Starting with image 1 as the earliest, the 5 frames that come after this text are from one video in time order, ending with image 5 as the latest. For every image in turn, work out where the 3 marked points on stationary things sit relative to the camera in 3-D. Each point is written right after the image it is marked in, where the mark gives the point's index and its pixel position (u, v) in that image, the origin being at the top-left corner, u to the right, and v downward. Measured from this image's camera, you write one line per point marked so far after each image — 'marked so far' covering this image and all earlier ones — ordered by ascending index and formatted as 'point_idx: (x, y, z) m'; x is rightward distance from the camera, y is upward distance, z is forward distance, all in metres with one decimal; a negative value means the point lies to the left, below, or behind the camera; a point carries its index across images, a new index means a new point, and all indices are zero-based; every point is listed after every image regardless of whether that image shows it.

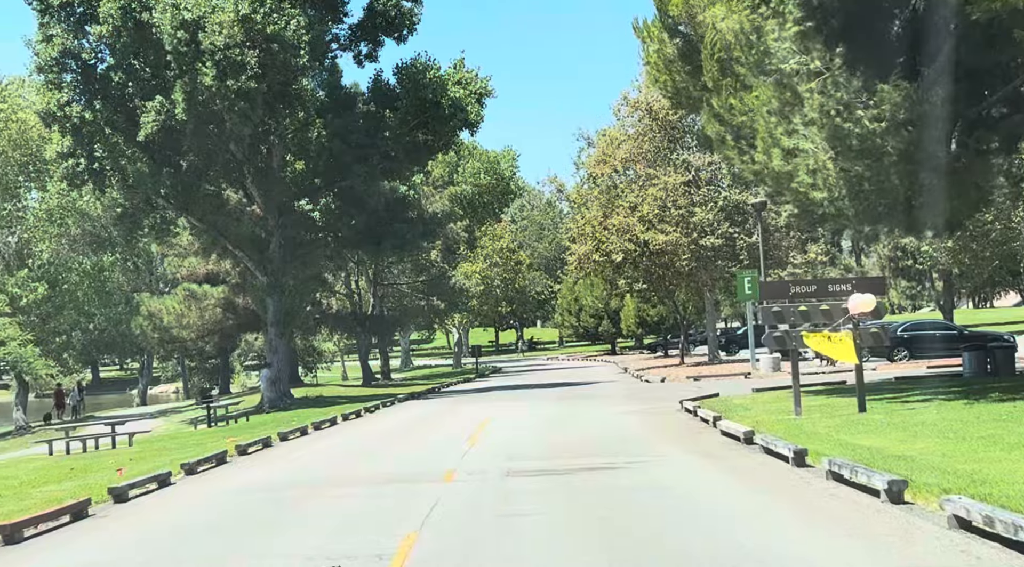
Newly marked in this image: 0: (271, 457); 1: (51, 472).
0: (-3.6, -2.6, +18.3) m
1: (-6.5, -2.7, +17.2) m
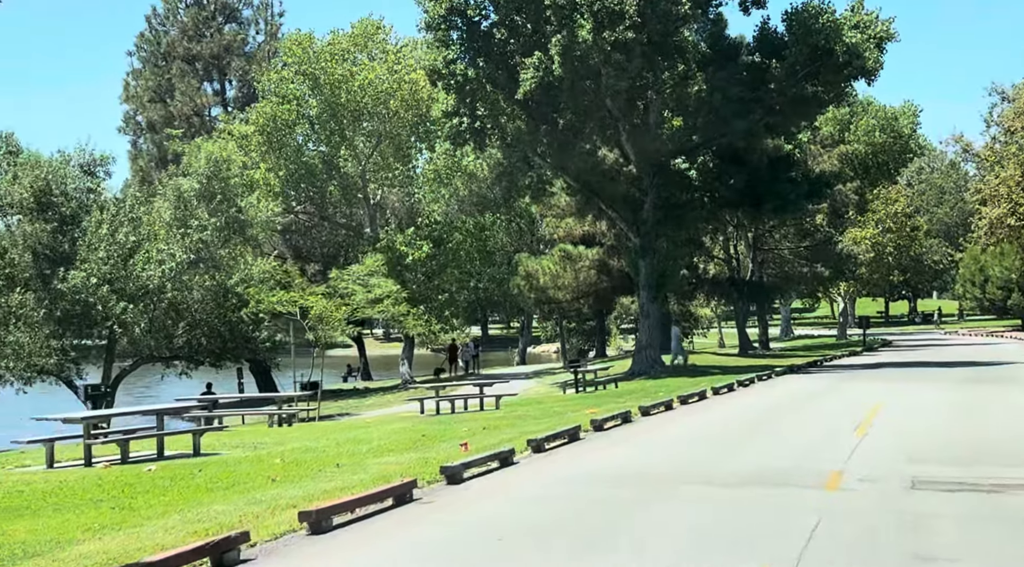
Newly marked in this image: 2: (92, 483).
0: (+1.6, -2.1, +16.8) m
1: (-1.5, -2.1, +16.6) m
2: (-4.3, -2.0, +12.6) m
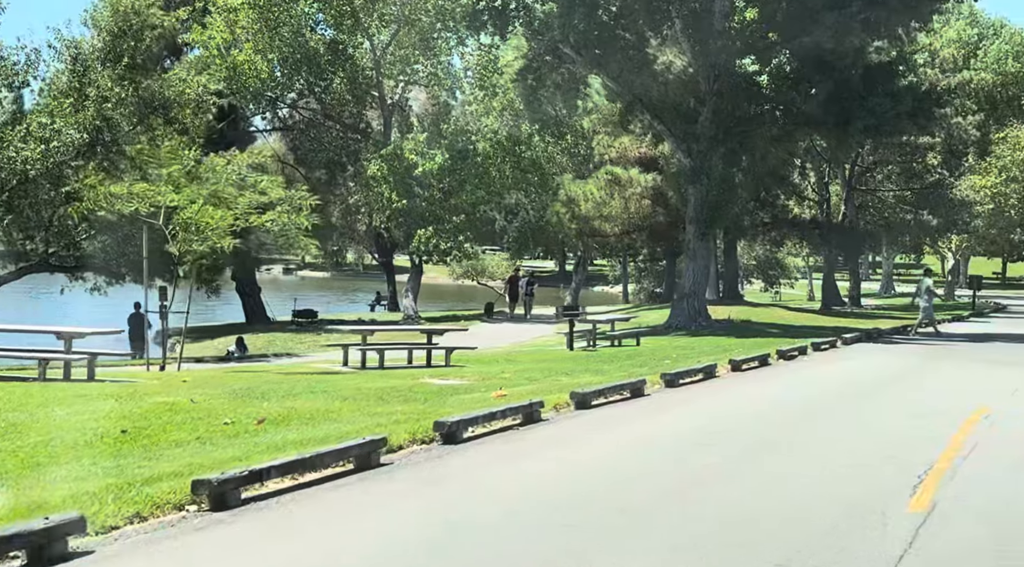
0: (-0.1, -1.3, +9.0) m
1: (-3.2, -1.1, +9.1) m
2: (-6.4, -1.1, +5.4) m
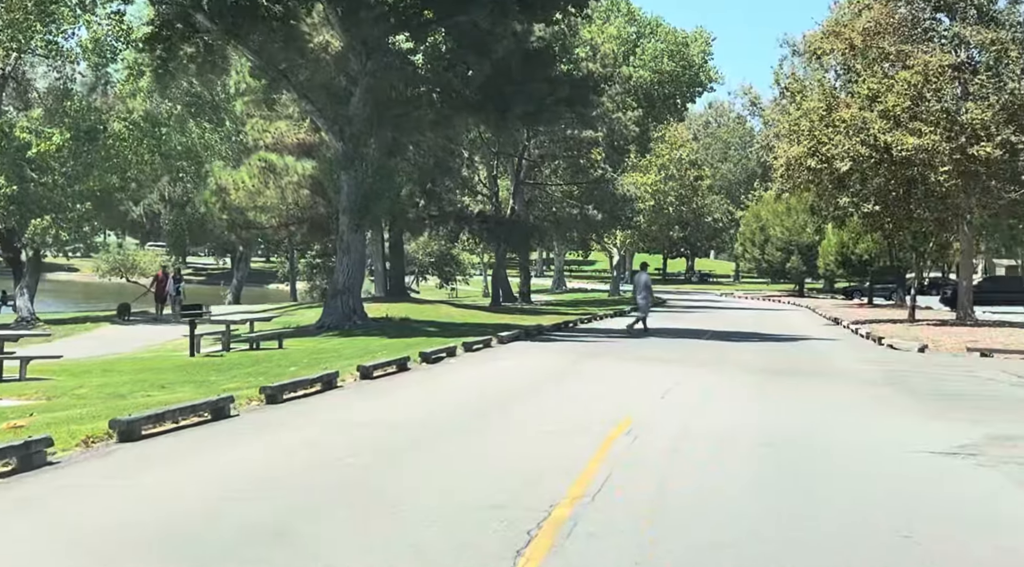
0: (-2.8, -1.3, +5.8) m
1: (-5.9, -1.1, +5.1) m
2: (-8.0, -1.1, +0.7) m
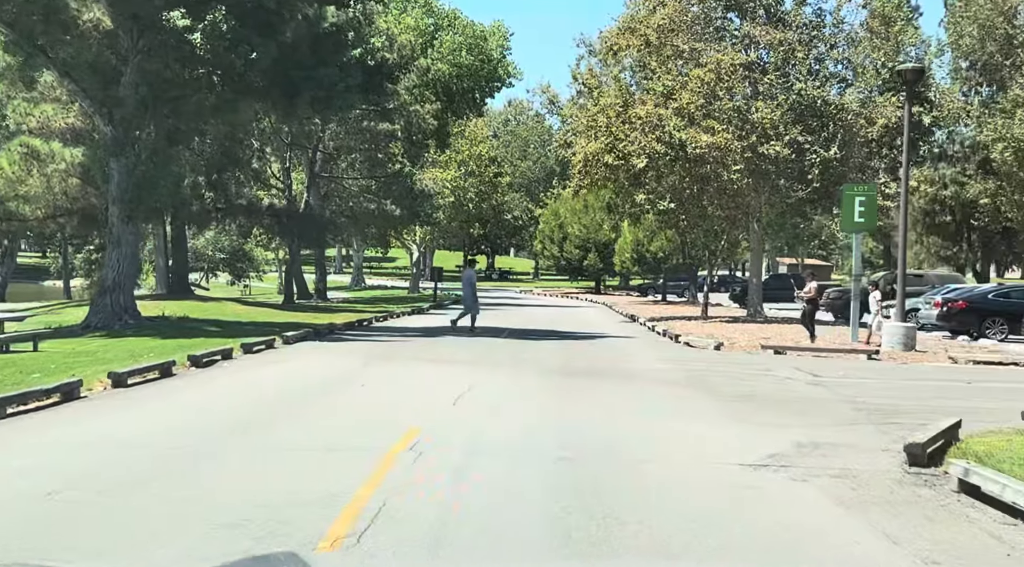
0: (-3.8, -1.2, +3.8) m
1: (-6.7, -1.1, +2.6) m
2: (-8.1, -1.0, -2.0) m
